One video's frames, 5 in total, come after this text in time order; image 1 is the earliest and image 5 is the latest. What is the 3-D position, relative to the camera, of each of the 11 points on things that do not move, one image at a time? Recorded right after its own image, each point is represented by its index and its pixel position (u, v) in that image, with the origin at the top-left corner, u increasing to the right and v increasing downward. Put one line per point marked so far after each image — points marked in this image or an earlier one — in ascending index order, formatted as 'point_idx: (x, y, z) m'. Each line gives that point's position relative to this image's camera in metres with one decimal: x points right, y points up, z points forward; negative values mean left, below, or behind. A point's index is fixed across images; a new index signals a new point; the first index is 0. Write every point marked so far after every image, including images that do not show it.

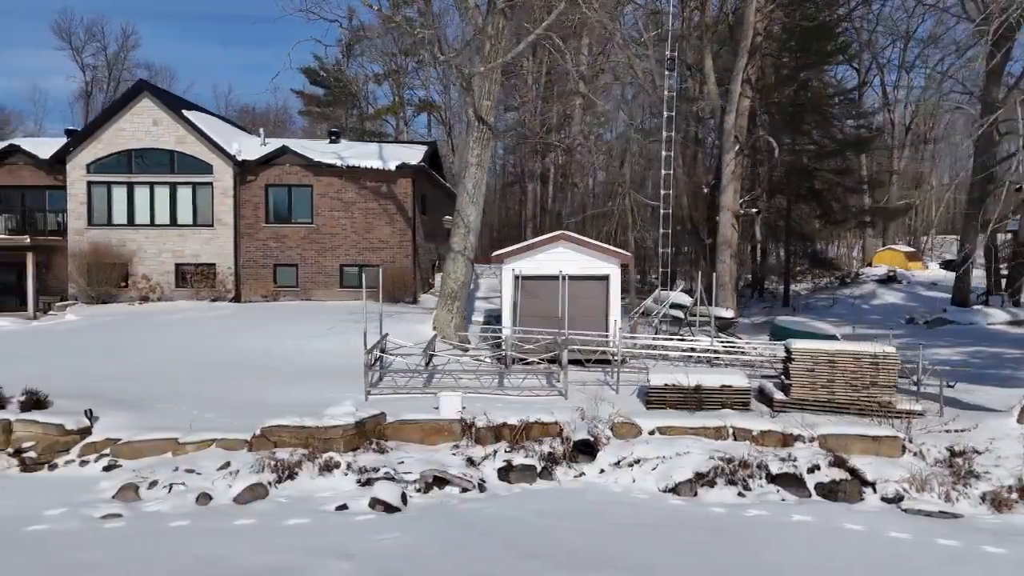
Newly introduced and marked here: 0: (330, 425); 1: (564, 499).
0: (-1.7, -1.3, +8.8) m
1: (+0.4, -1.8, +8.0) m
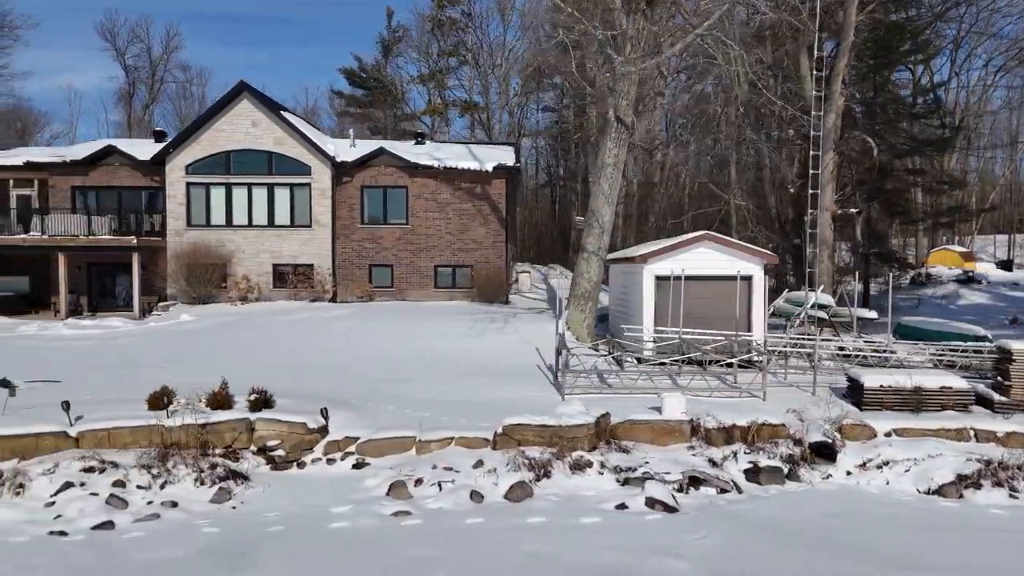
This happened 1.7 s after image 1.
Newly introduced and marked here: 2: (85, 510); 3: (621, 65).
0: (+0.6, -1.3, +8.9) m
1: (+2.7, -1.8, +8.0) m
2: (-3.3, -1.7, +7.3) m
3: (+1.9, +3.8, +16.2) m
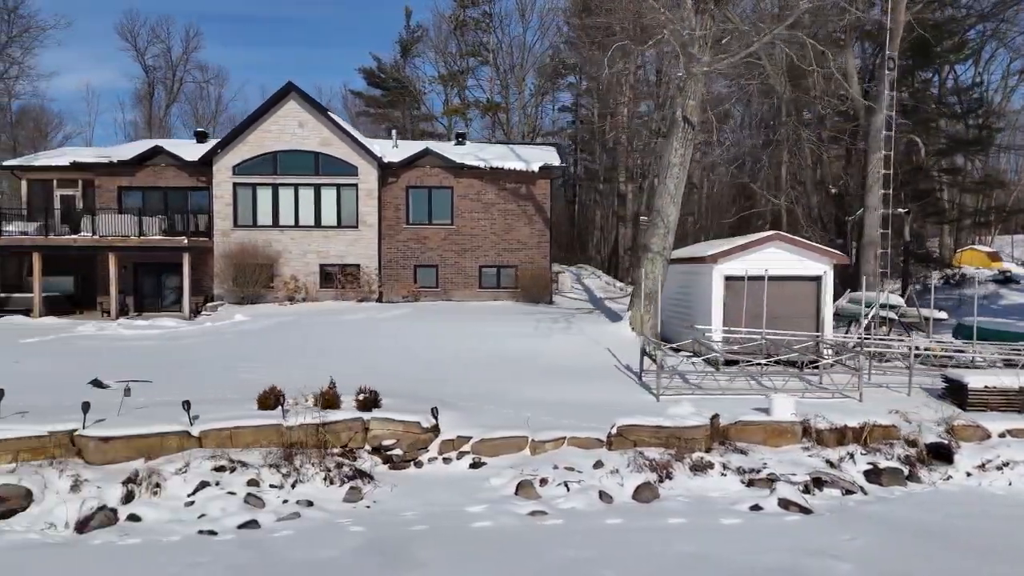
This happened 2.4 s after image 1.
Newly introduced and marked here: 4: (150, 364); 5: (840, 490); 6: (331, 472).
0: (+1.7, -1.3, +8.9) m
1: (+3.8, -1.8, +8.0) m
2: (-2.2, -1.7, +7.4) m
3: (+3.0, +3.8, +16.3) m
4: (-5.9, -1.2, +15.4) m
5: (+2.8, -1.7, +8.2) m
6: (-1.6, -1.6, +8.2) m
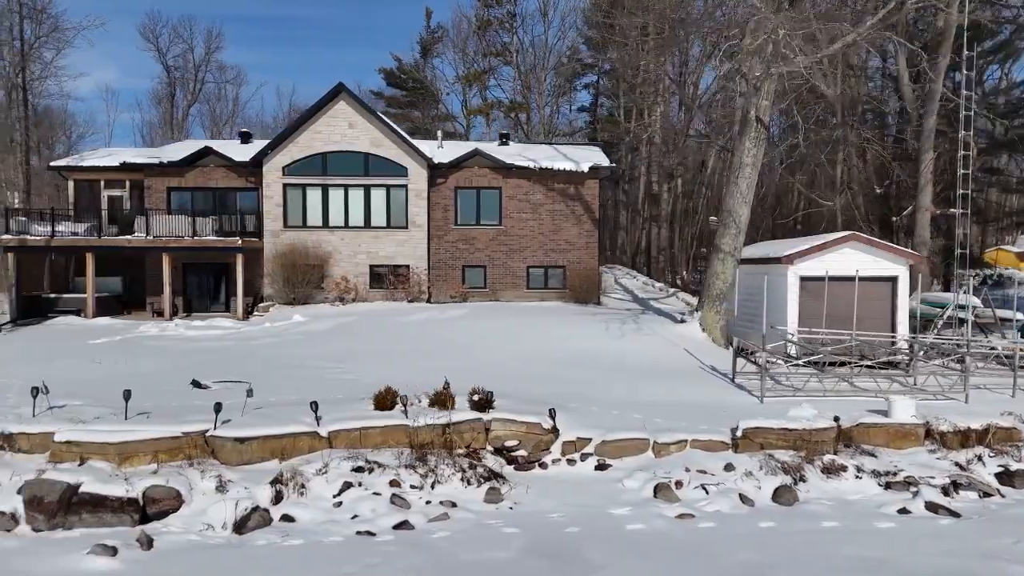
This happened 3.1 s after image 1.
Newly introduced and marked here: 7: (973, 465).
0: (+2.8, -1.3, +8.9) m
1: (+4.9, -1.8, +8.0) m
2: (-1.0, -1.7, +7.4) m
3: (+4.3, +3.8, +16.2) m
4: (-4.6, -1.2, +15.4) m
5: (+4.0, -1.8, +8.1) m
6: (-0.4, -1.6, +8.2) m
7: (+4.2, -1.6, +8.7) m
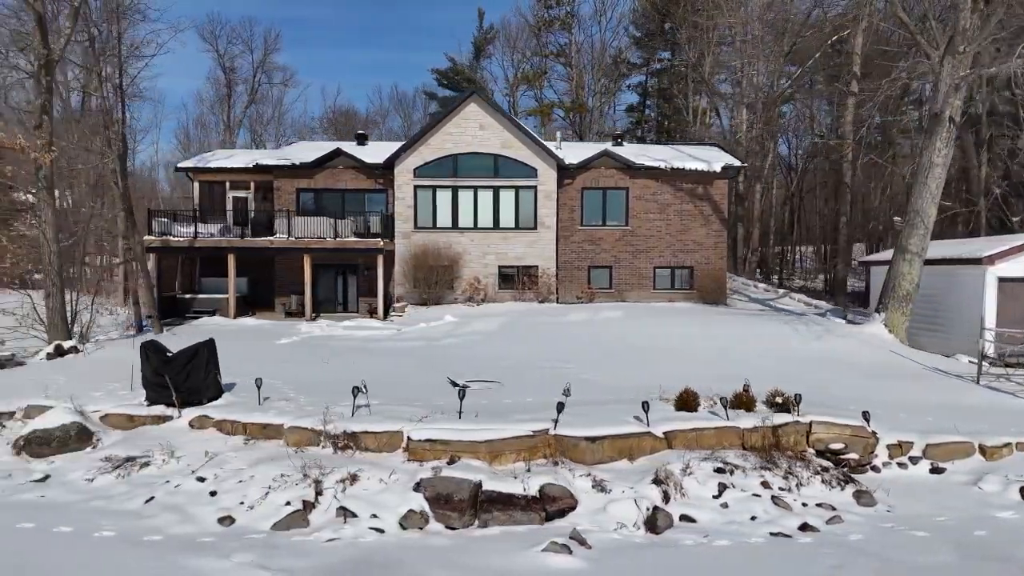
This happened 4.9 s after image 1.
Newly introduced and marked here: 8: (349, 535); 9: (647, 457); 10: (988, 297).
0: (+5.9, -1.4, +8.8) m
1: (+8.0, -1.9, +7.9) m
2: (+2.0, -1.7, +7.4) m
3: (+7.6, +3.8, +16.1) m
4: (-1.4, -1.3, +15.6) m
5: (+7.1, -1.8, +8.1) m
6: (+2.7, -1.6, +8.2) m
7: (+7.3, -1.7, +8.6) m
8: (-1.2, -1.8, +7.0) m
9: (+1.2, -1.5, +8.5) m
10: (+7.9, -0.2, +15.5) m
